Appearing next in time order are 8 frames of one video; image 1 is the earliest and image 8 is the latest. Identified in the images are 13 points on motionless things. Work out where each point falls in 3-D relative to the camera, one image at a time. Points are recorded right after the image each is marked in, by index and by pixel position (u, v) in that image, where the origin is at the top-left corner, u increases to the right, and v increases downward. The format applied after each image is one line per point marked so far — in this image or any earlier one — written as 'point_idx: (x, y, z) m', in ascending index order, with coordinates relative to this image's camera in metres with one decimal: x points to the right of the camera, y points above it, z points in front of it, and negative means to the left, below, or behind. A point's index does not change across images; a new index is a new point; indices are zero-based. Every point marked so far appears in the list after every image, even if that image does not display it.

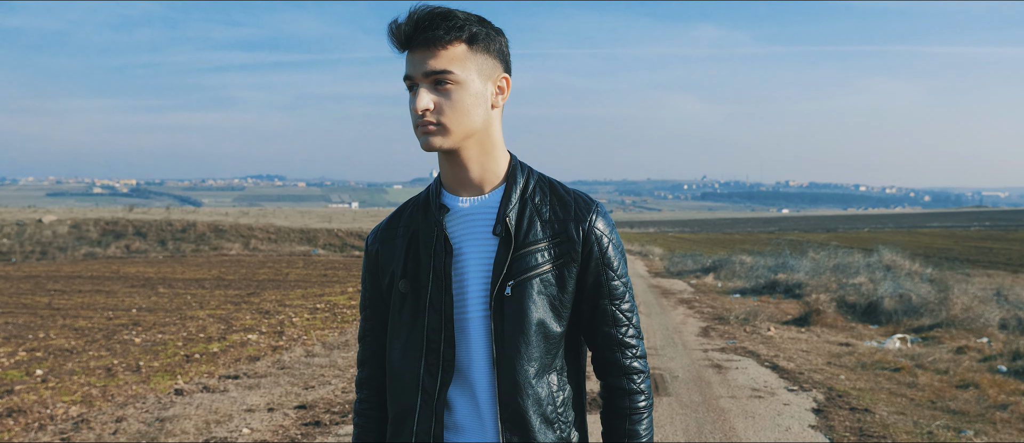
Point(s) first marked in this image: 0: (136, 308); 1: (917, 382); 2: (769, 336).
0: (-11.8, -2.7, +18.8) m
1: (+5.6, -2.2, +8.4) m
2: (+5.2, -2.3, +12.3) m
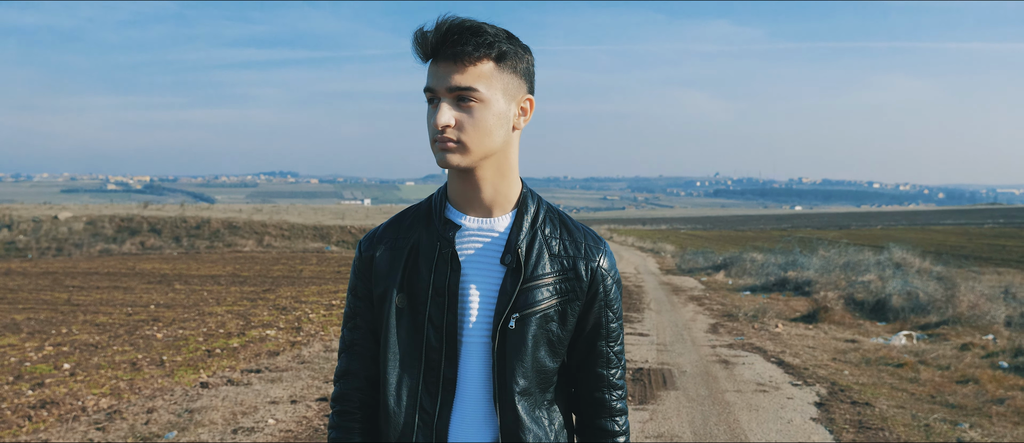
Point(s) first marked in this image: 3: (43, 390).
0: (-11.5, -2.6, +19.4) m
1: (+5.7, -2.2, +8.6) m
2: (+5.4, -2.3, +12.5) m
3: (-7.1, -2.6, +9.3) m
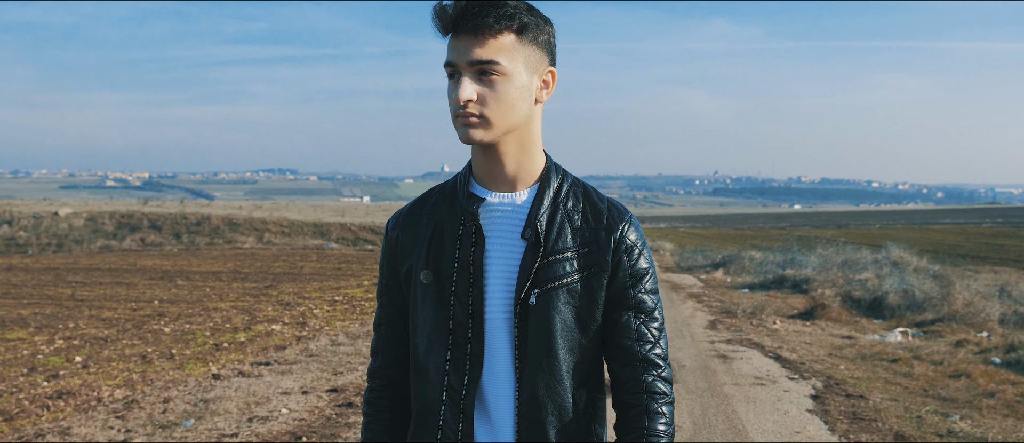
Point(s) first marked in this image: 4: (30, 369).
0: (-11.4, -2.5, +19.6) m
1: (+5.8, -2.2, +8.9) m
2: (+5.5, -2.2, +12.8) m
3: (-7.1, -2.5, +9.5) m
4: (-8.2, -2.5, +10.4) m
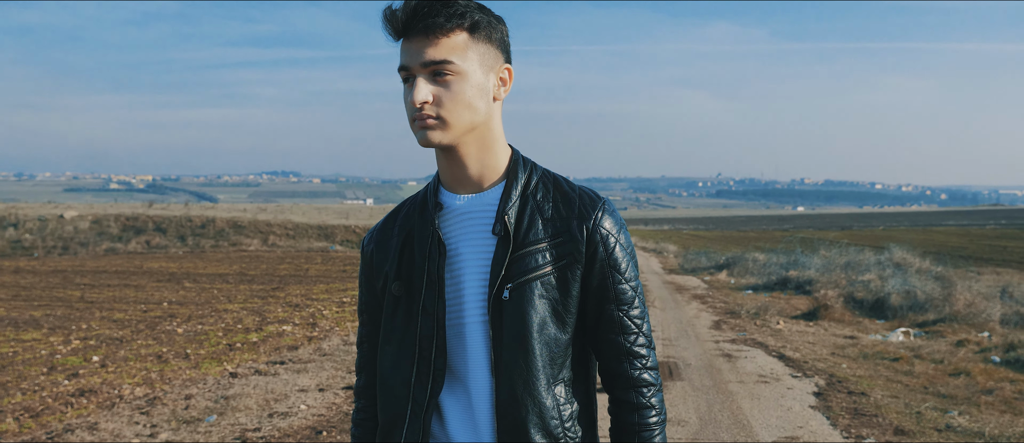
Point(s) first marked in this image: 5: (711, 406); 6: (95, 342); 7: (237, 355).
0: (-11.2, -2.6, +19.8) m
1: (+5.9, -2.2, +9.1) m
2: (+5.6, -2.3, +13.0) m
3: (-6.9, -2.5, +9.8) m
4: (-8.1, -2.6, +10.7) m
5: (+2.3, -2.2, +7.2) m
6: (-9.1, -2.6, +13.3) m
7: (-5.2, -2.5, +11.7) m
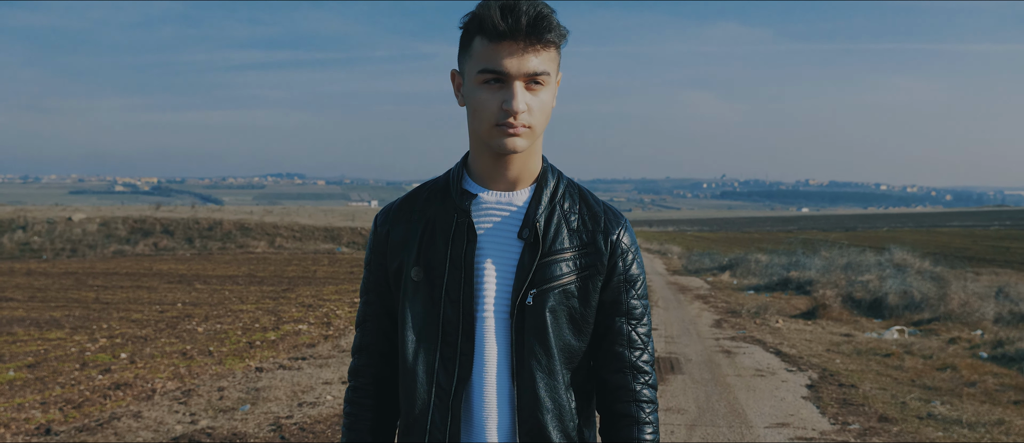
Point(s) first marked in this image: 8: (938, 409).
0: (-11.0, -2.7, +20.5) m
1: (+6.1, -2.2, +9.5) m
2: (+5.8, -2.3, +13.4) m
3: (-6.8, -2.6, +10.4) m
4: (-7.9, -2.6, +11.3) m
5: (+2.5, -2.2, +7.7) m
6: (-8.9, -2.7, +13.9) m
7: (-5.1, -2.6, +12.3) m
8: (+5.1, -2.2, +7.3) m
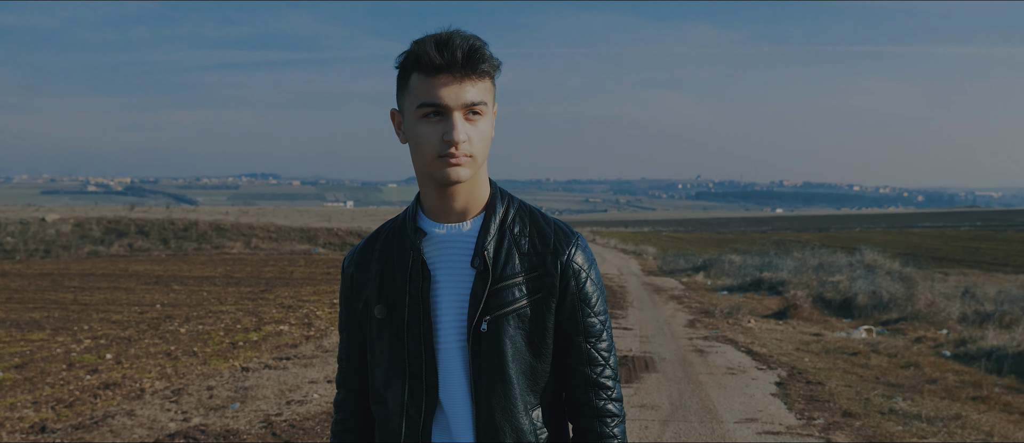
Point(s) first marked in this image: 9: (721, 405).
0: (-11.6, -2.7, +20.3) m
1: (+5.8, -2.3, +9.9) m
2: (+5.4, -2.4, +13.8) m
3: (-7.1, -2.6, +10.3) m
4: (-8.3, -2.6, +11.2) m
5: (+2.2, -2.2, +8.0) m
6: (-9.3, -2.7, +13.8) m
7: (-5.5, -2.6, +12.3) m
8: (+4.8, -2.3, +7.6) m
9: (+2.6, -2.3, +7.5) m
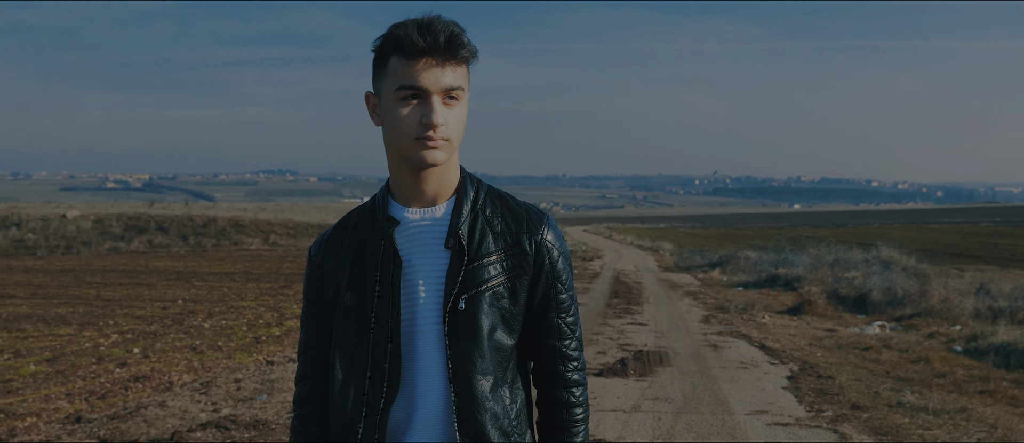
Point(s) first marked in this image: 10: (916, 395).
0: (-11.1, -2.6, +20.8) m
1: (+6.0, -2.2, +10.1) m
2: (+5.7, -2.3, +14.0) m
3: (-6.8, -2.6, +10.8) m
4: (-8.0, -2.6, +11.7) m
5: (+2.5, -2.2, +8.2) m
6: (-8.9, -2.7, +14.3) m
7: (-5.1, -2.6, +12.7) m
8: (+5.0, -2.2, +7.8) m
9: (+2.8, -2.2, +7.8) m
10: (+5.2, -2.3, +7.9) m
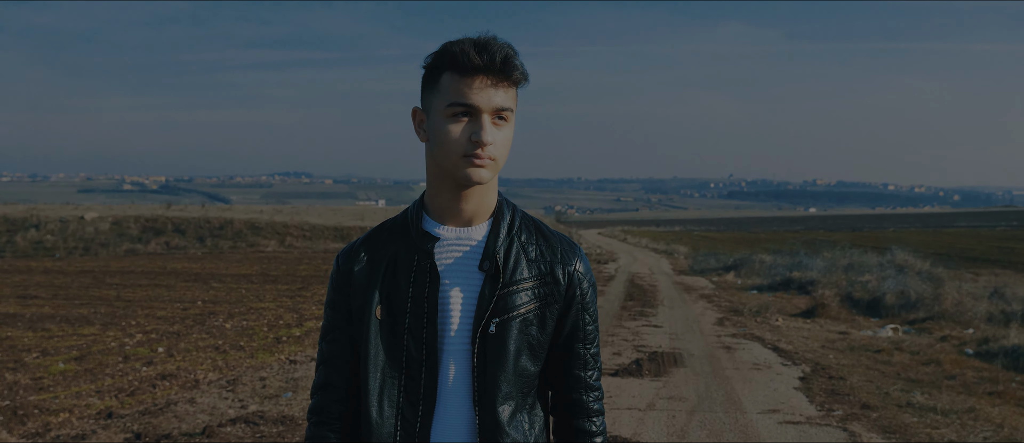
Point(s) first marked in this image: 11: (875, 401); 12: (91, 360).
0: (-10.6, -2.7, +21.3) m
1: (+6.3, -2.3, +10.2) m
2: (+6.1, -2.4, +14.1) m
3: (-6.5, -2.7, +11.2) m
4: (-7.6, -2.7, +12.1) m
5: (+2.7, -2.3, +8.5) m
6: (-8.6, -2.7, +14.8) m
7: (-4.8, -2.7, +13.1) m
8: (+5.3, -2.3, +8.0) m
9: (+3.0, -2.3, +8.0) m
10: (+5.5, -2.3, +8.1) m
11: (+4.7, -2.3, +7.9) m
12: (-8.0, -2.7, +11.8) m
